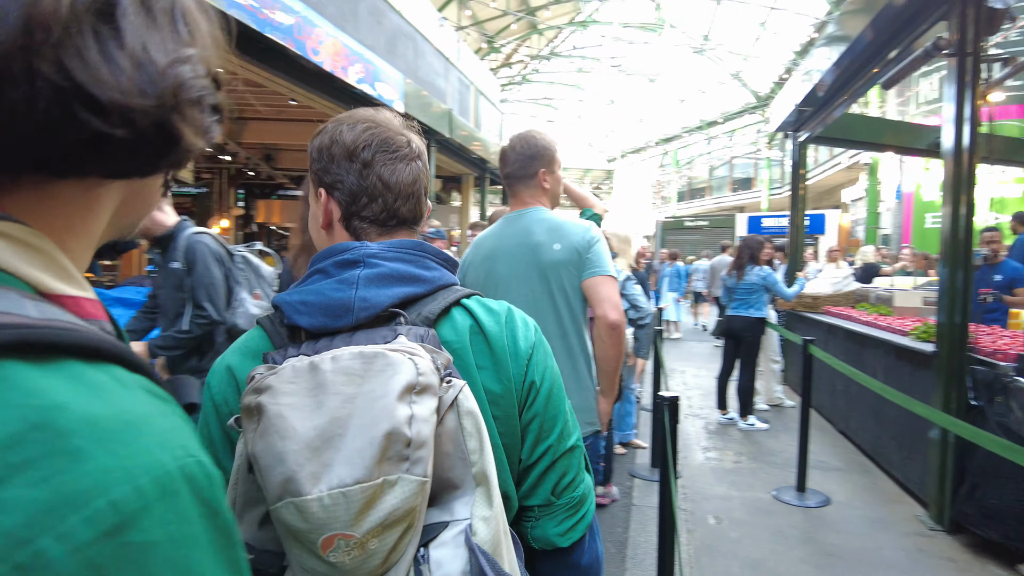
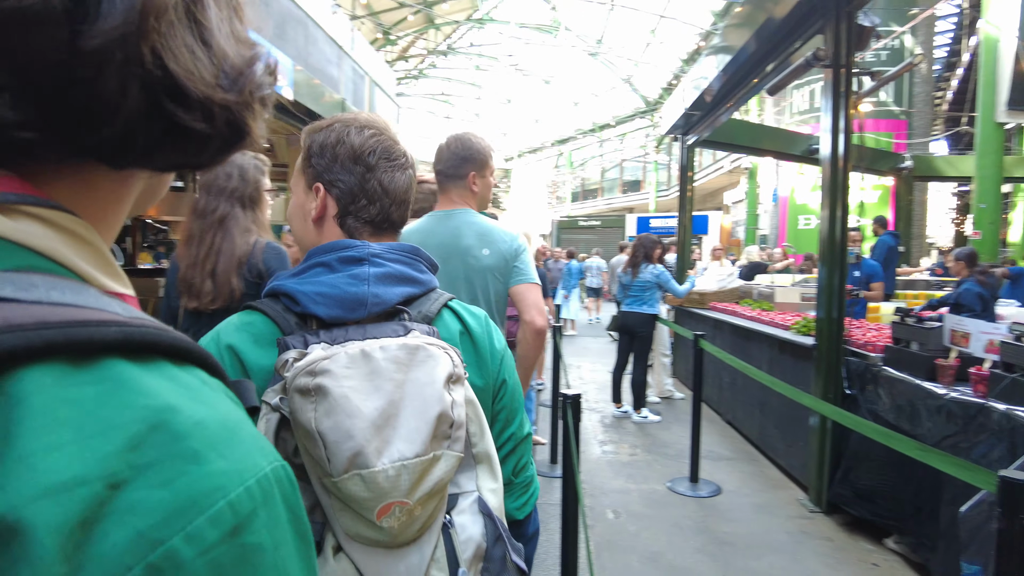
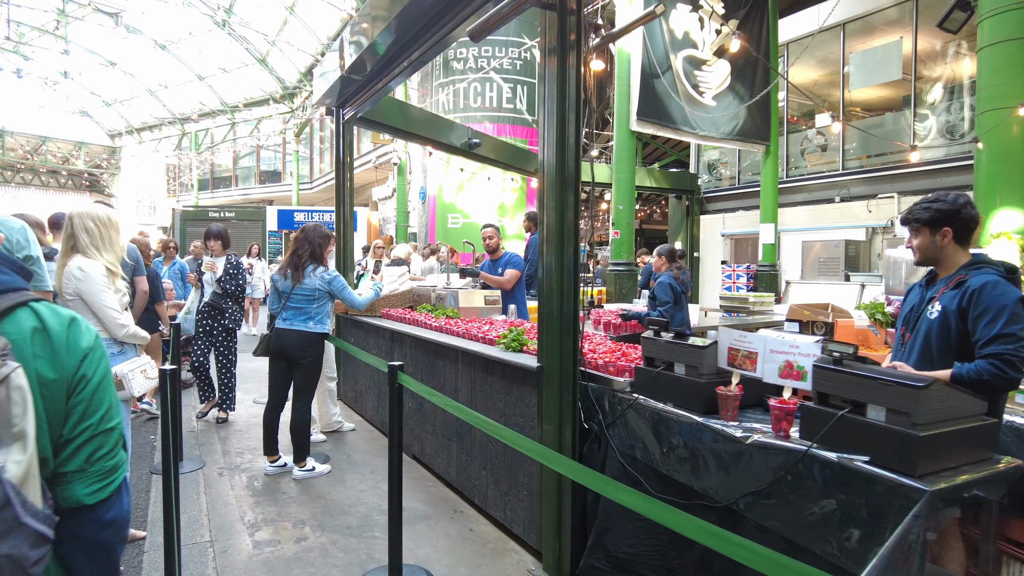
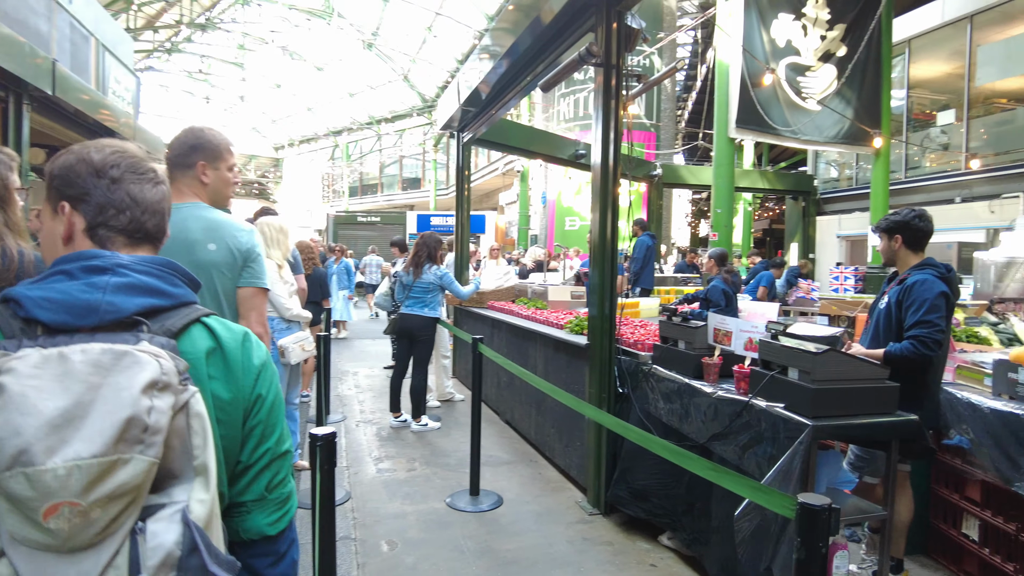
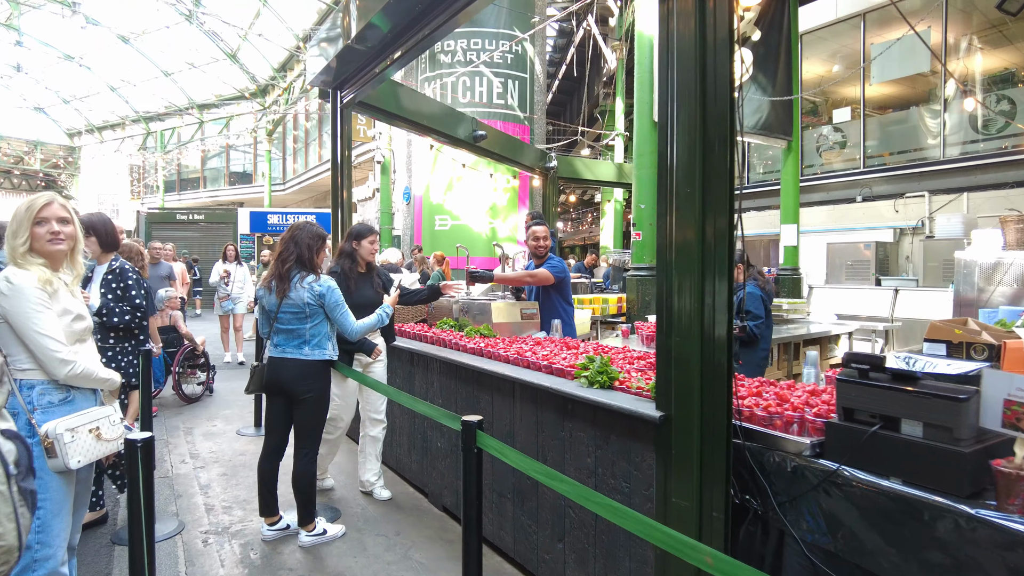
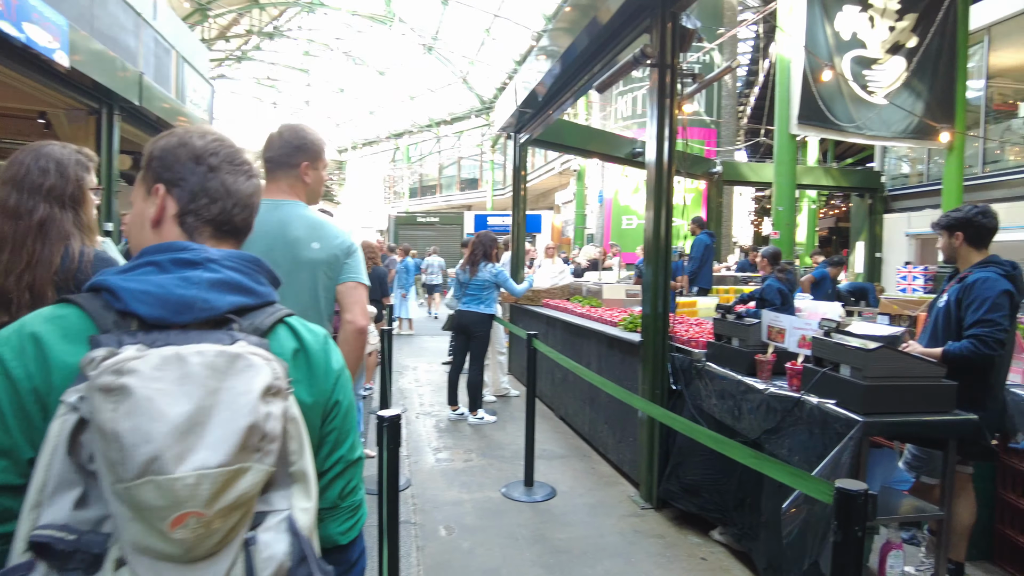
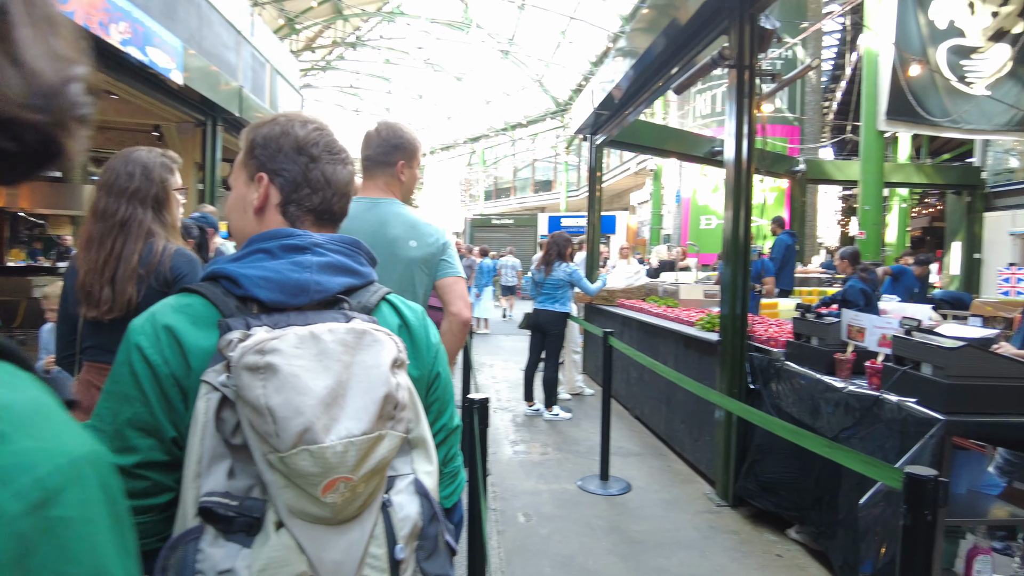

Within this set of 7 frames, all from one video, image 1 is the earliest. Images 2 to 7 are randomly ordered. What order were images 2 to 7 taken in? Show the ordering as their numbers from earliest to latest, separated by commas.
2, 7, 6, 4, 3, 5
